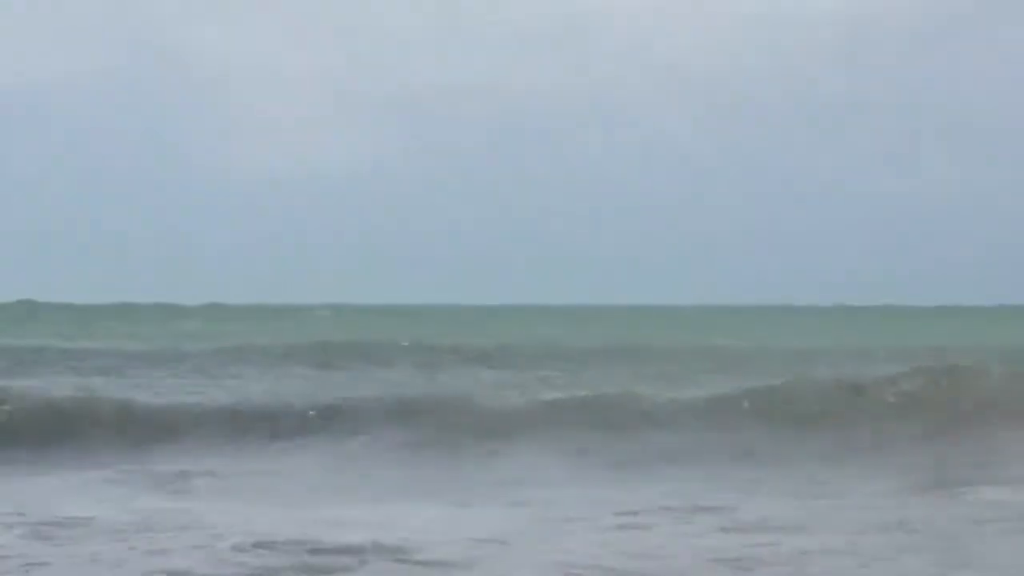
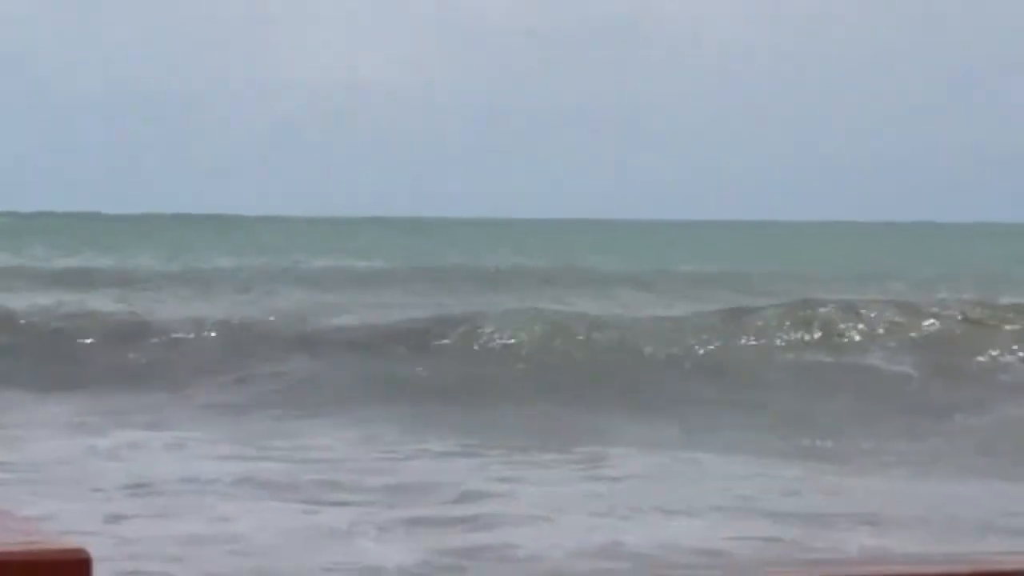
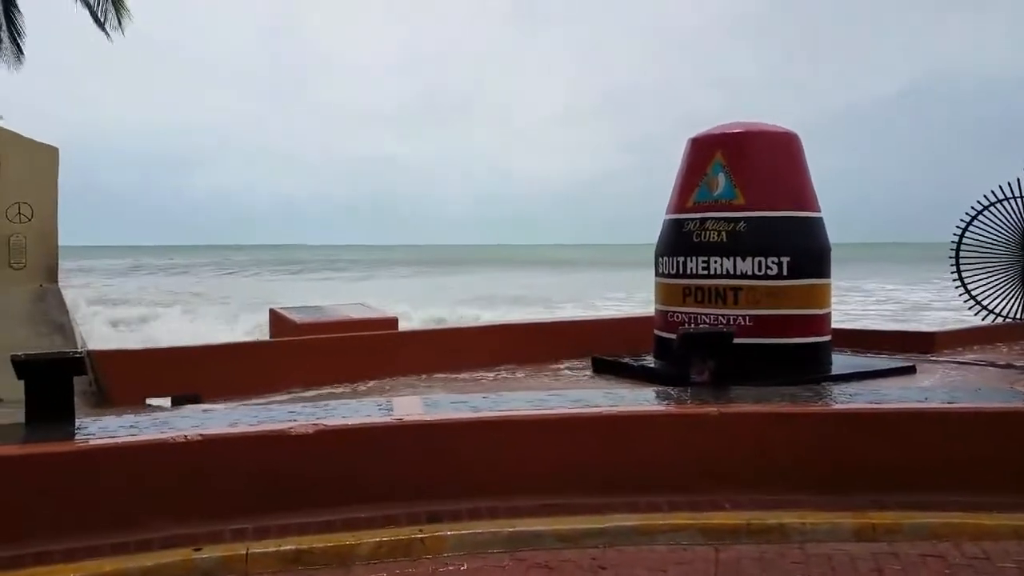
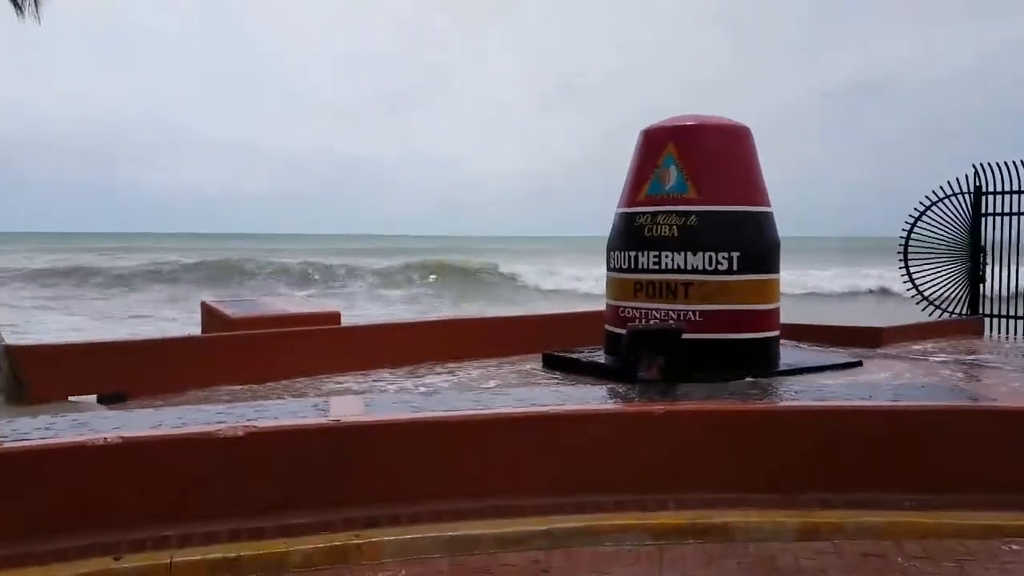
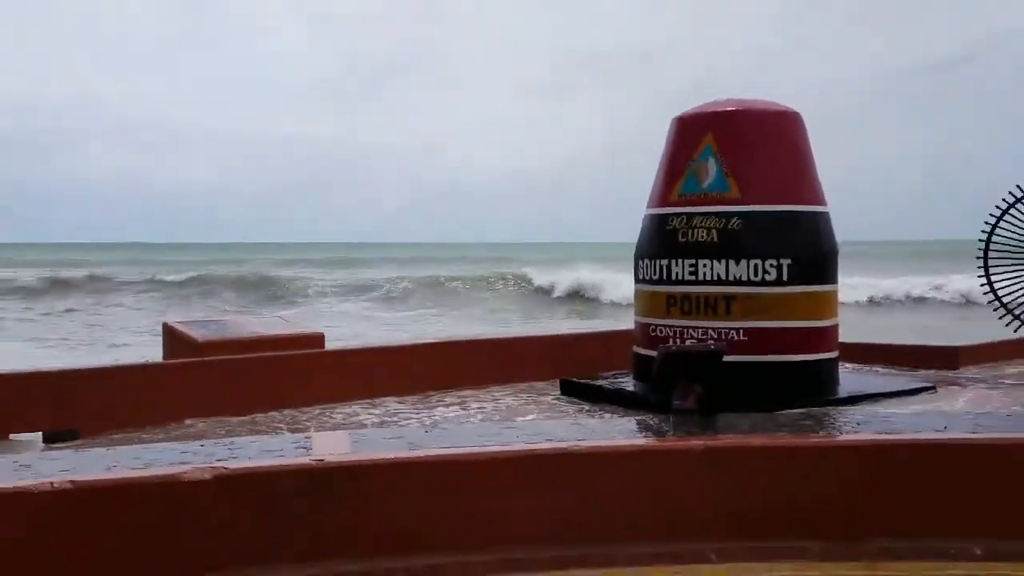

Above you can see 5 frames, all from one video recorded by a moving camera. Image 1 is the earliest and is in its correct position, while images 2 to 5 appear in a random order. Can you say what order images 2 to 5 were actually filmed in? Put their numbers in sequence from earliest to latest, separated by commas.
2, 5, 4, 3
